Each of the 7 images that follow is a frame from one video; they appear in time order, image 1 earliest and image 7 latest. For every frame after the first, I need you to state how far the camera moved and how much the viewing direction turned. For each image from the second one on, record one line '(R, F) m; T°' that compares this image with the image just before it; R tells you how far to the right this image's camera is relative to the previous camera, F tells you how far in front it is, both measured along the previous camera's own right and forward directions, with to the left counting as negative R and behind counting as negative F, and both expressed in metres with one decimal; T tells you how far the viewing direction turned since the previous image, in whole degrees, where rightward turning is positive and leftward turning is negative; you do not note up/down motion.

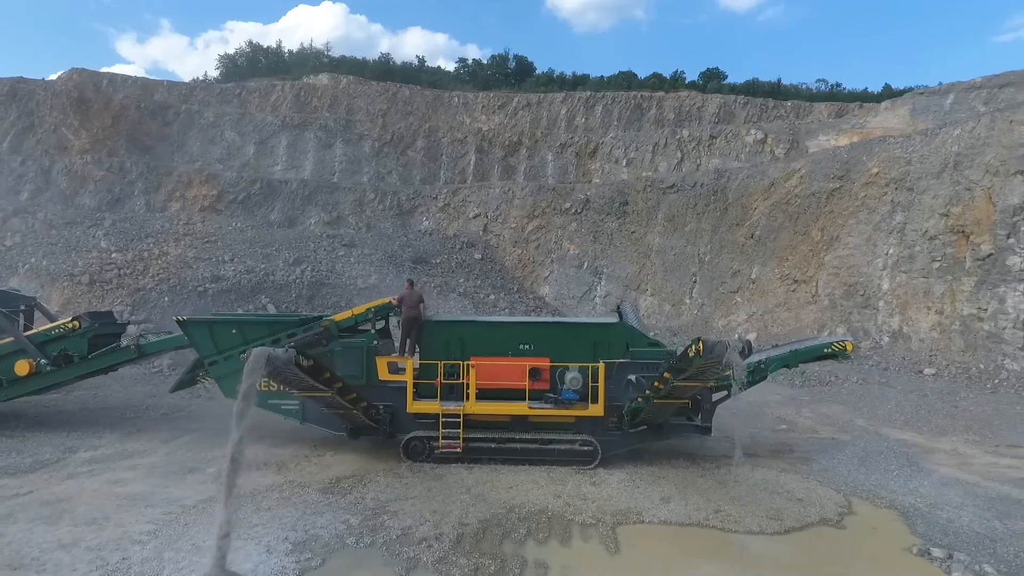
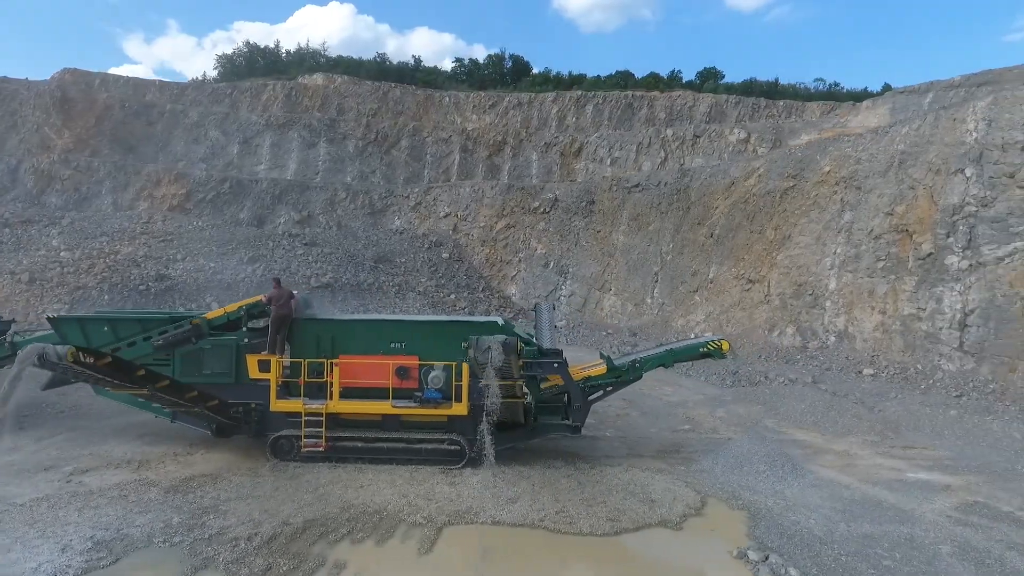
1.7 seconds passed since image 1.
(+1.5, +0.1) m; 0°
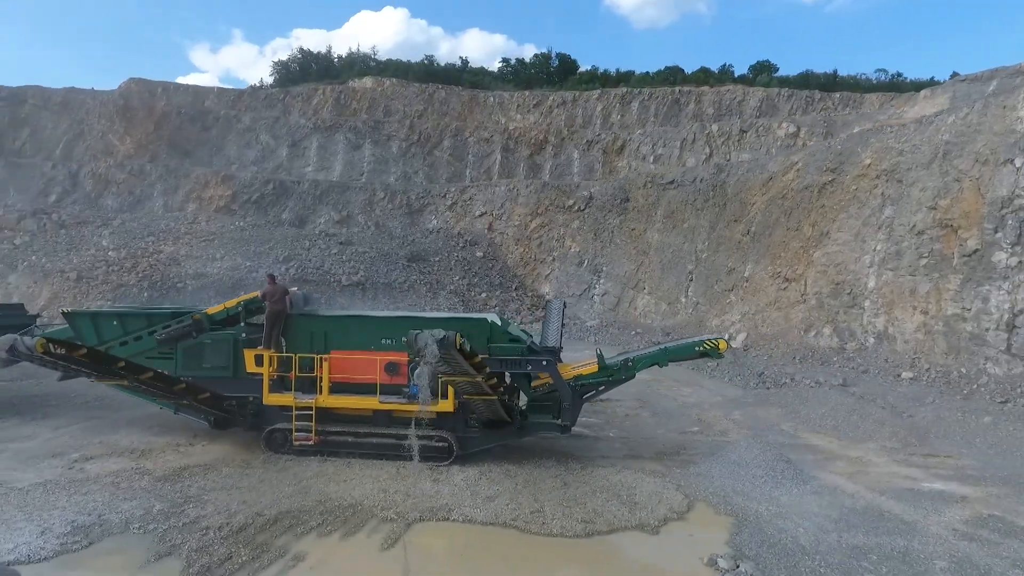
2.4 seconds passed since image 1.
(+0.7, +0.1) m; -5°
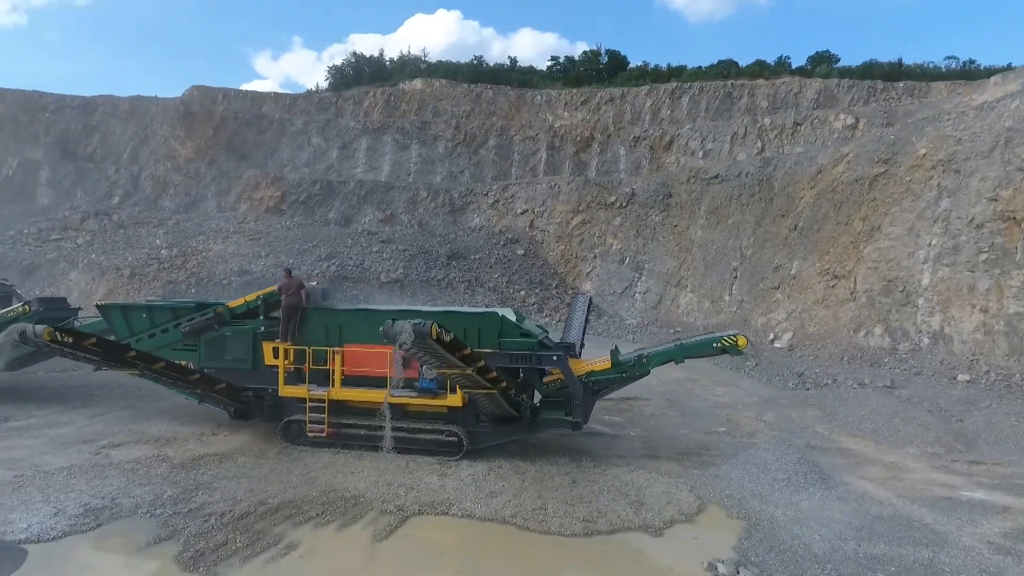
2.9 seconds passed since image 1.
(+0.4, +0.1) m; -5°
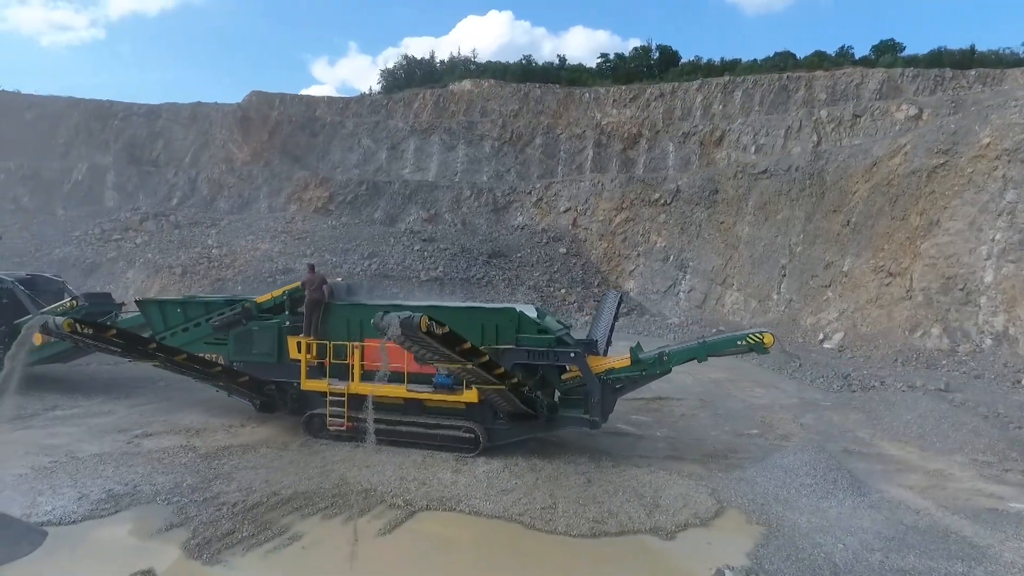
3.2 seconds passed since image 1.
(+0.4, +0.1) m; -5°
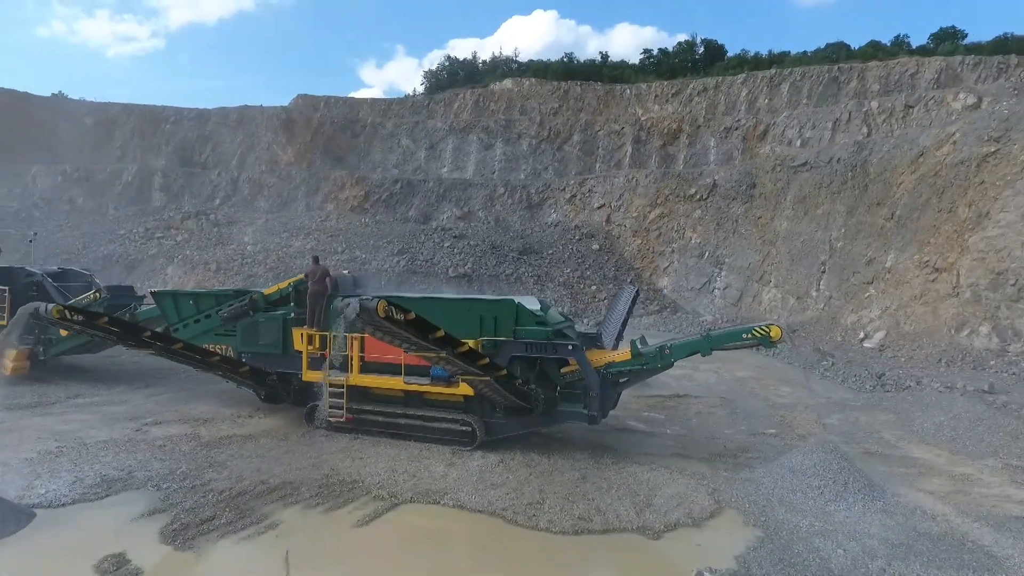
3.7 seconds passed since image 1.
(+0.5, +0.2) m; -4°
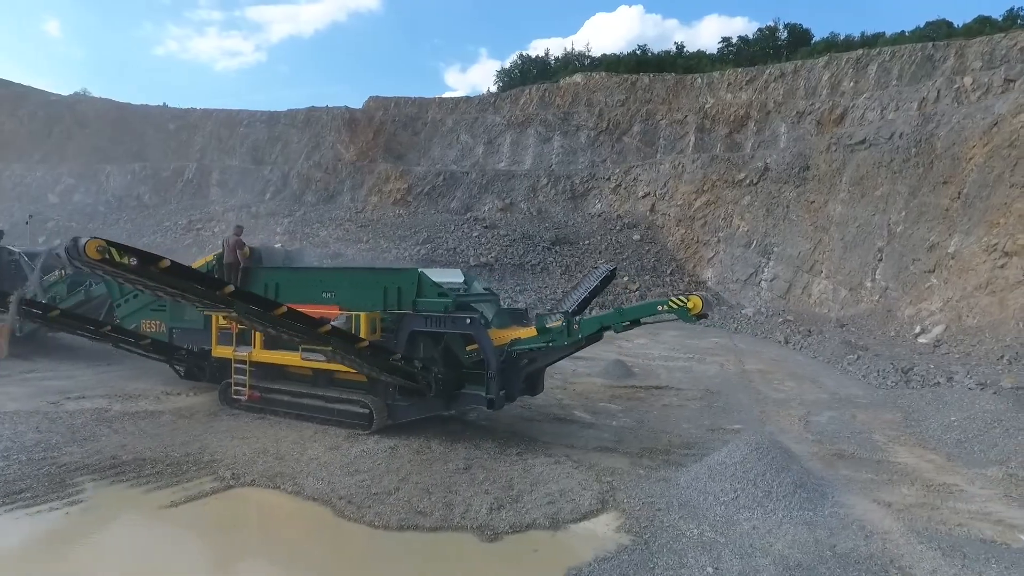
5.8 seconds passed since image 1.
(+1.7, +0.8) m; -7°
